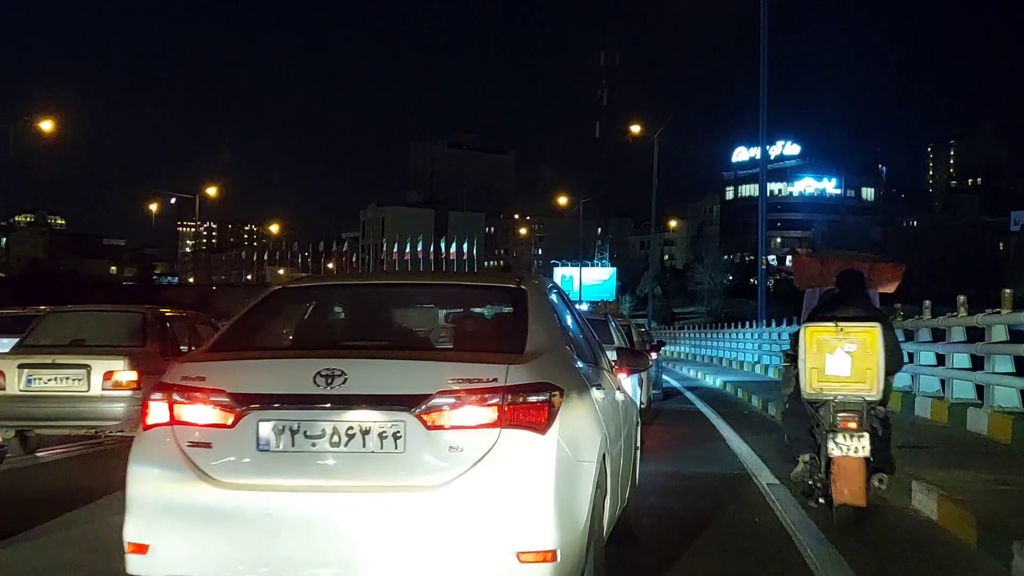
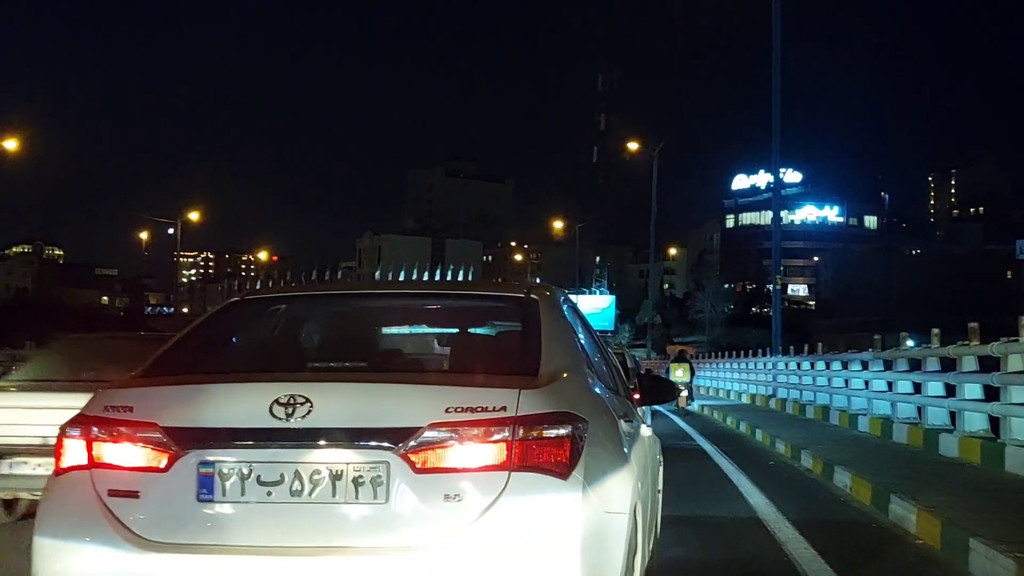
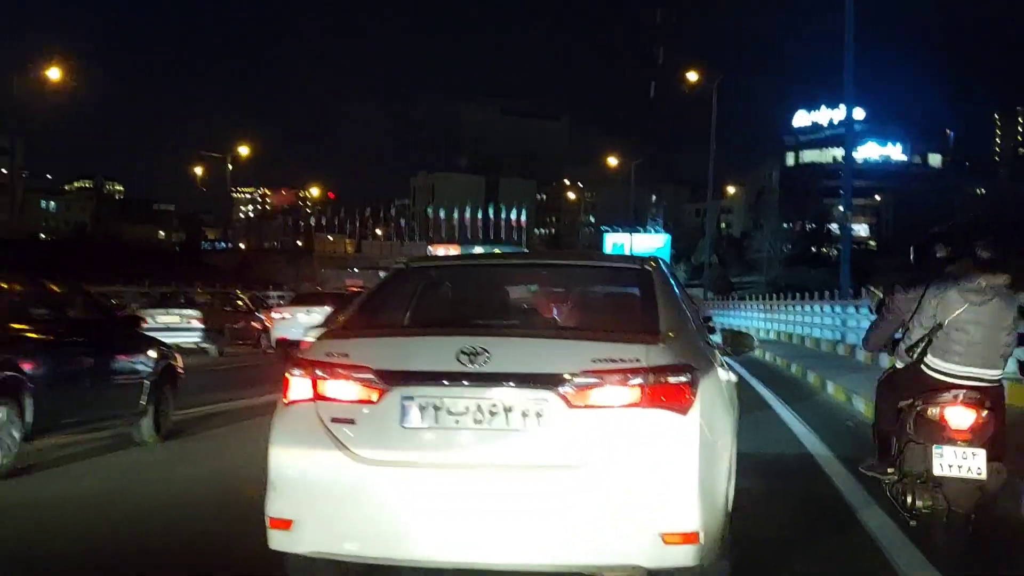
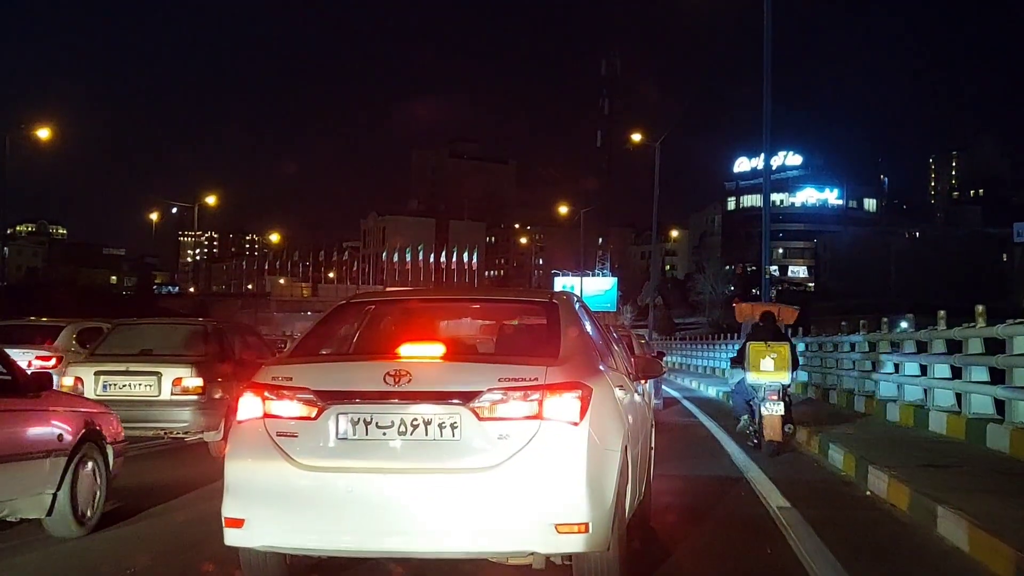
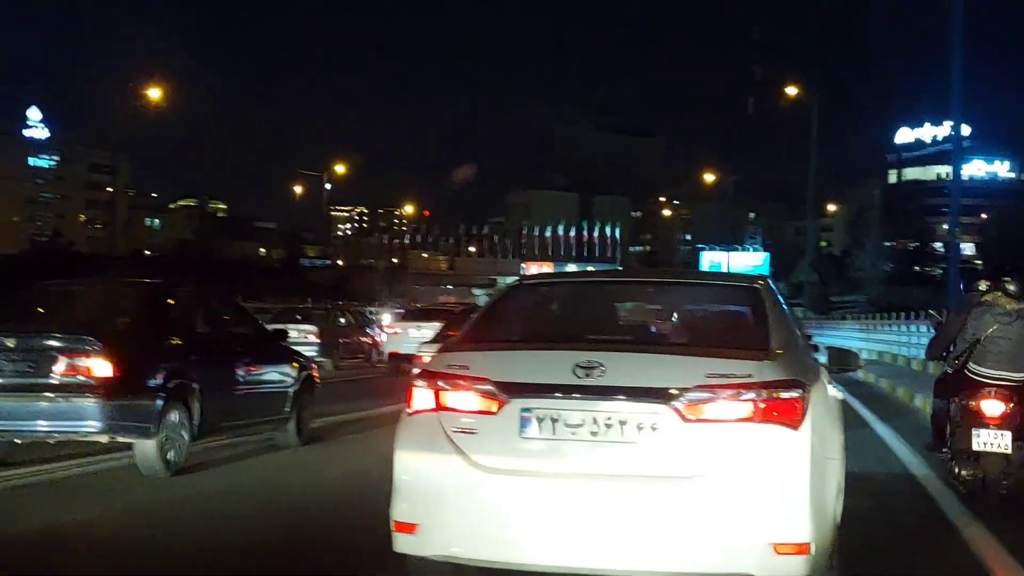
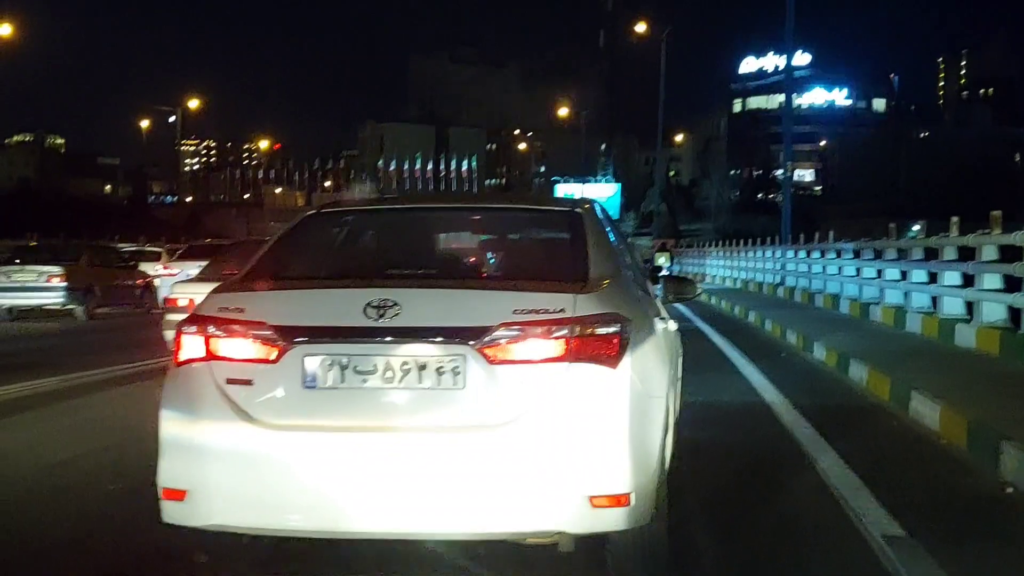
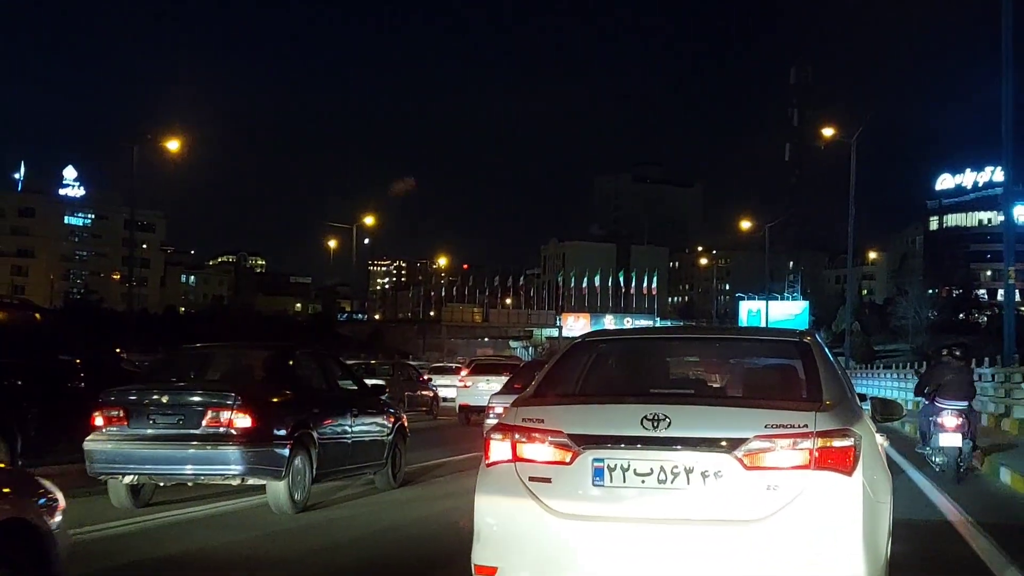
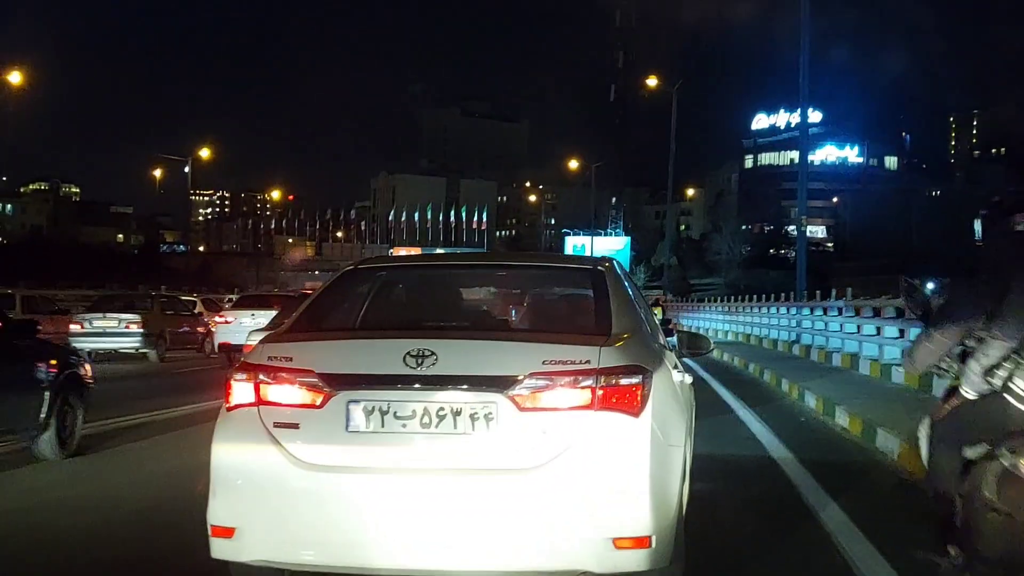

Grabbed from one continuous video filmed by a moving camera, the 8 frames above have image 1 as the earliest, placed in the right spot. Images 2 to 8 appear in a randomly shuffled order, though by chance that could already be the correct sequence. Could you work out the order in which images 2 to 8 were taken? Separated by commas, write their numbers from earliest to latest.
4, 2, 6, 8, 3, 5, 7
